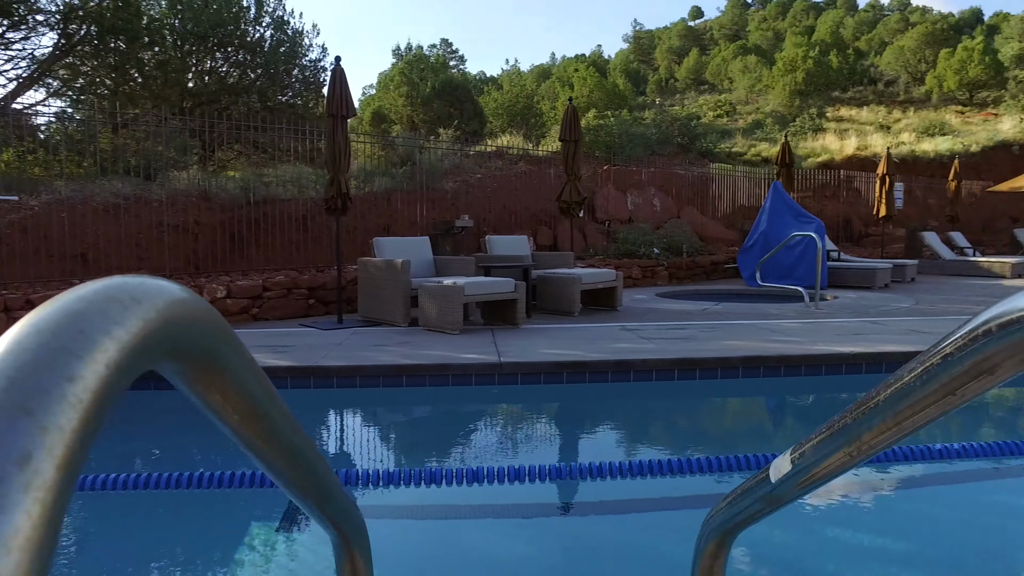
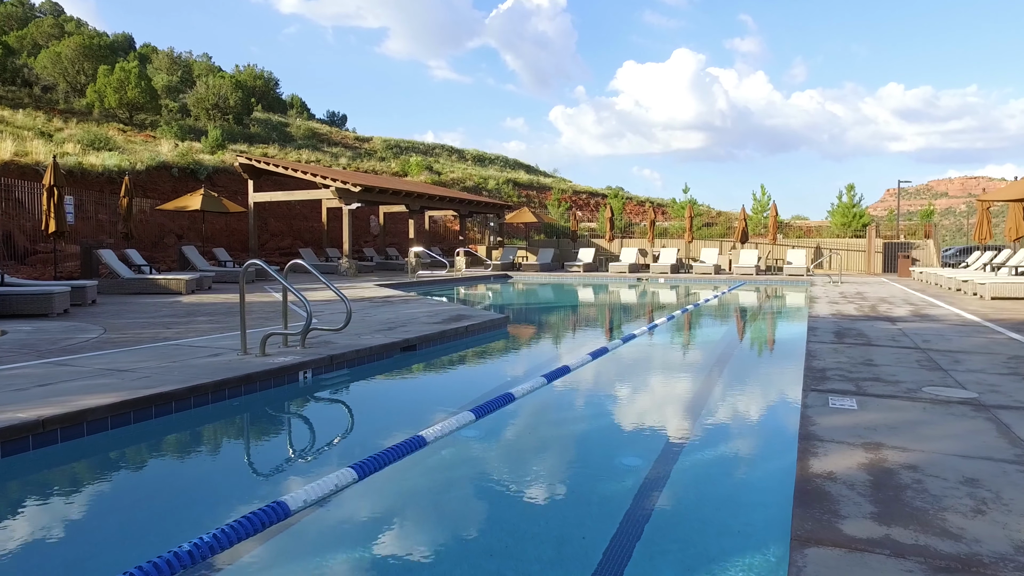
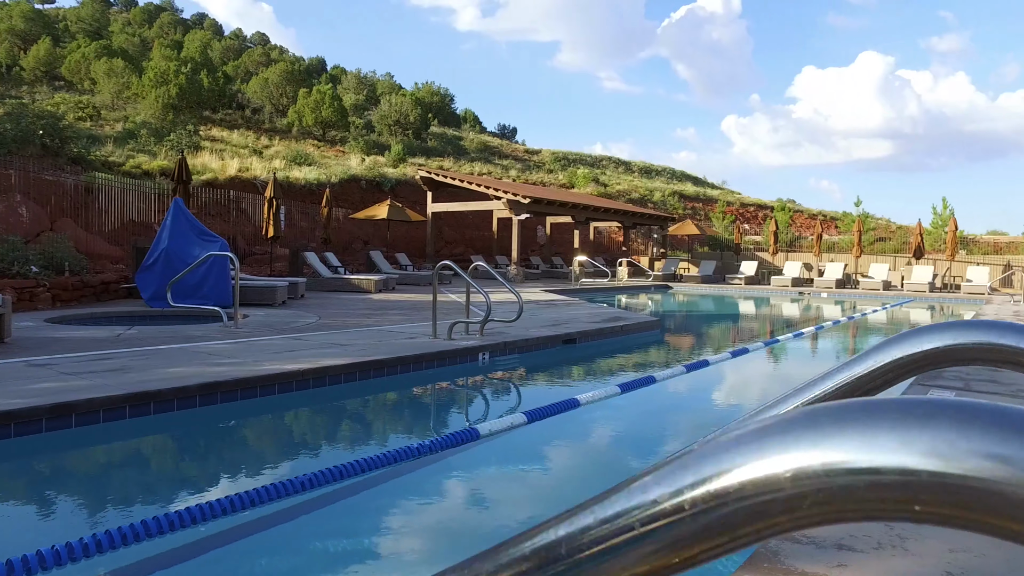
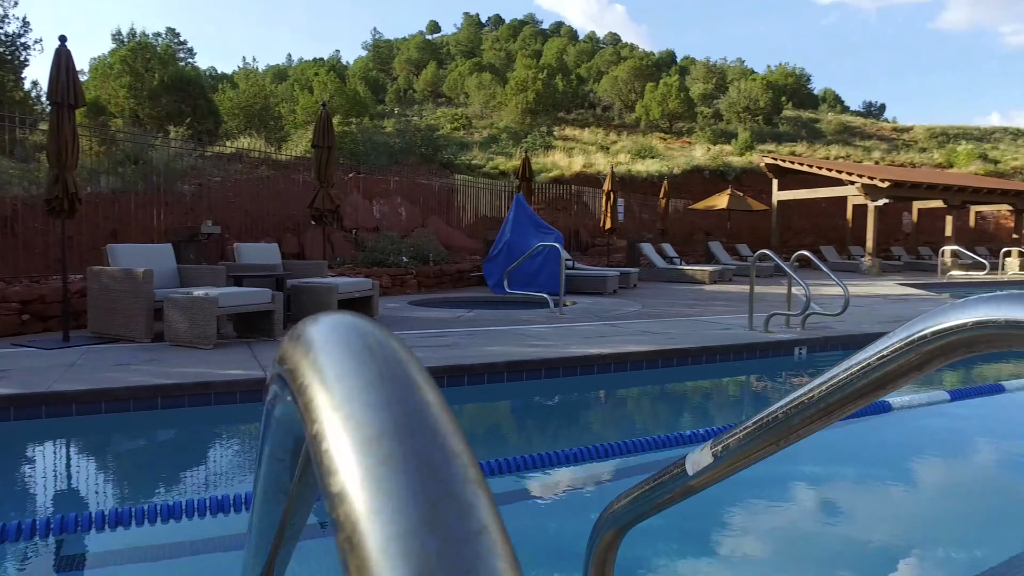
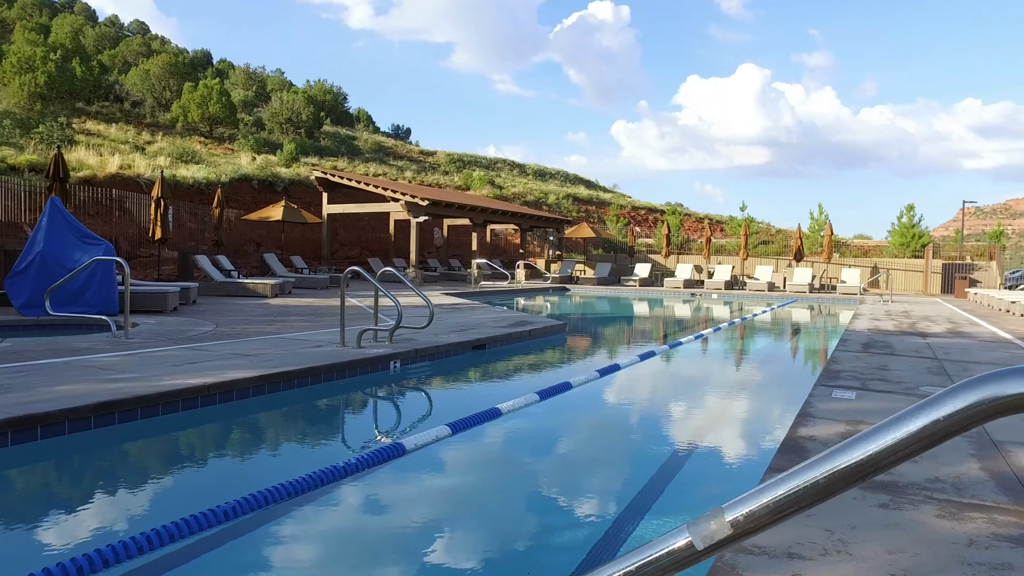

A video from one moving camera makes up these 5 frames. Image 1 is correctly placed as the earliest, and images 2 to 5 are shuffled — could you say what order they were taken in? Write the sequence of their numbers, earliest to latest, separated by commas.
4, 3, 5, 2
